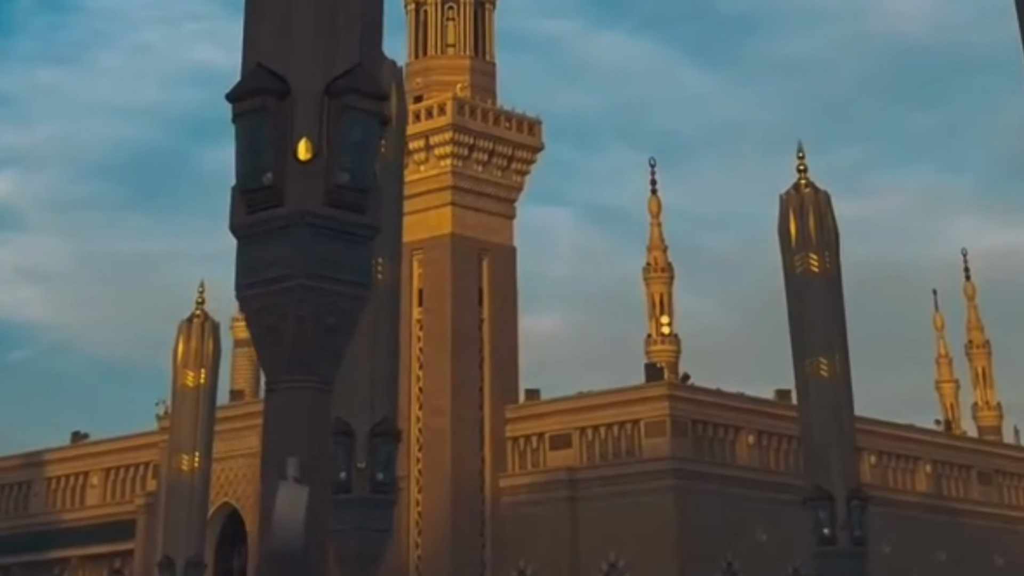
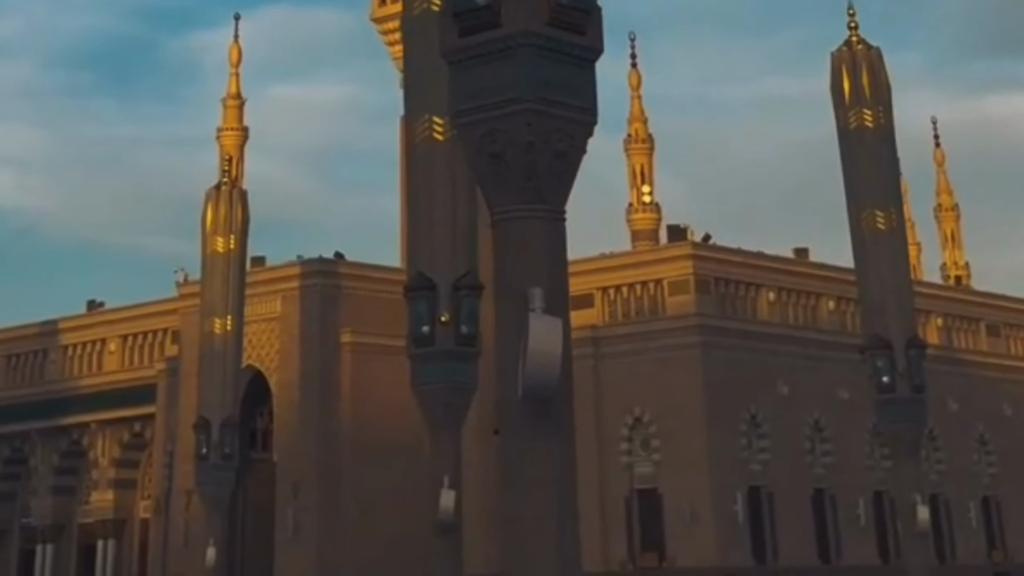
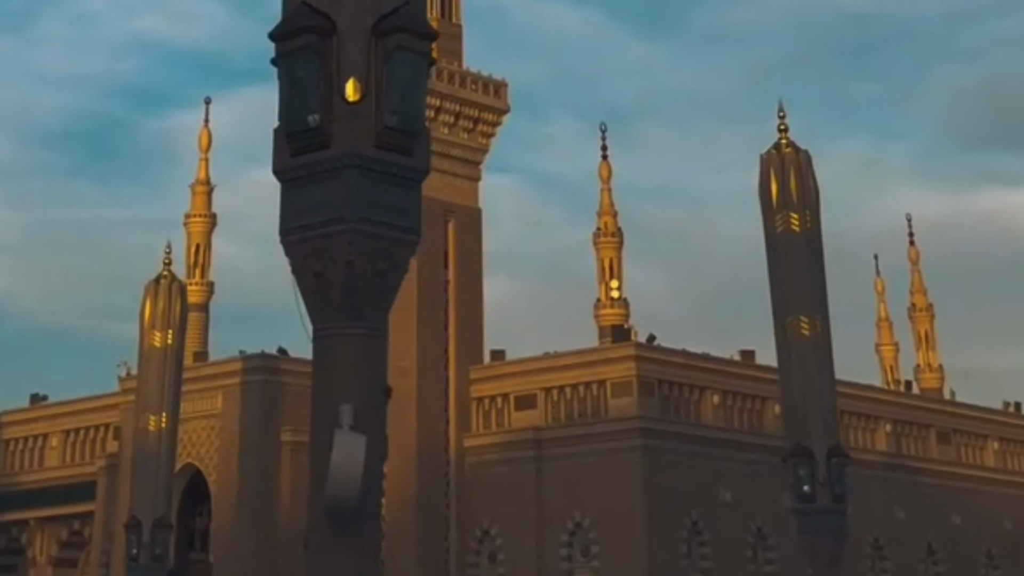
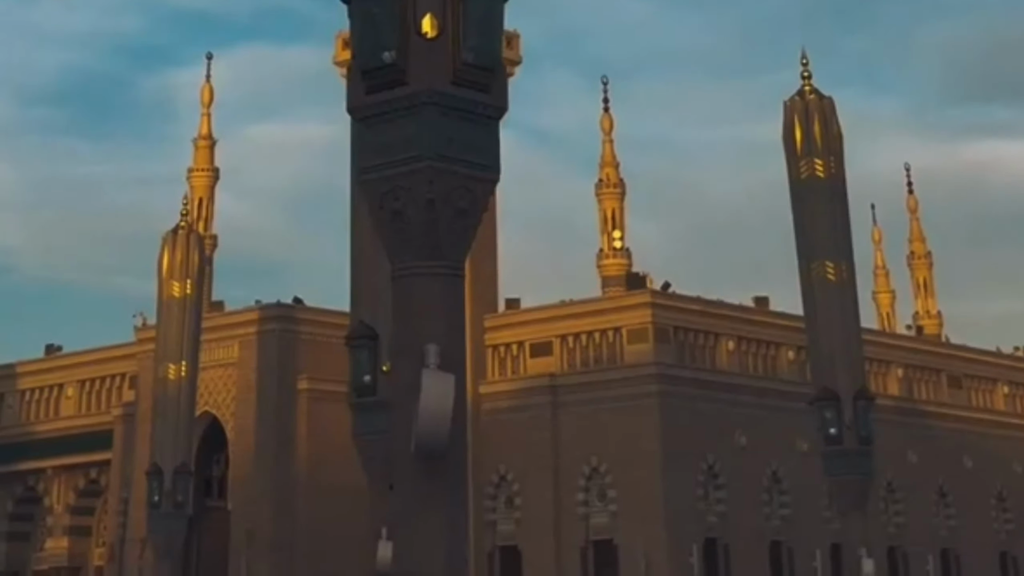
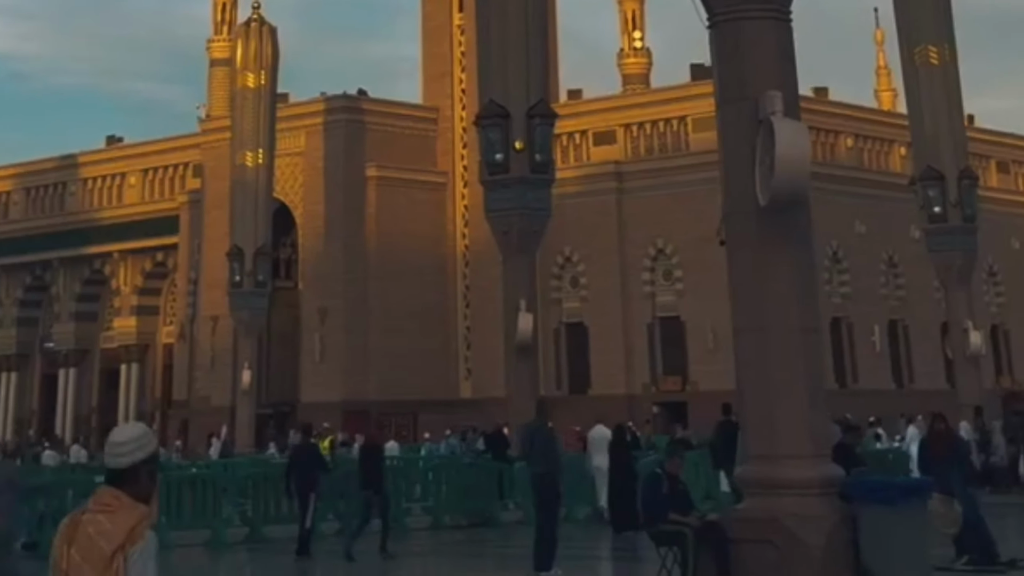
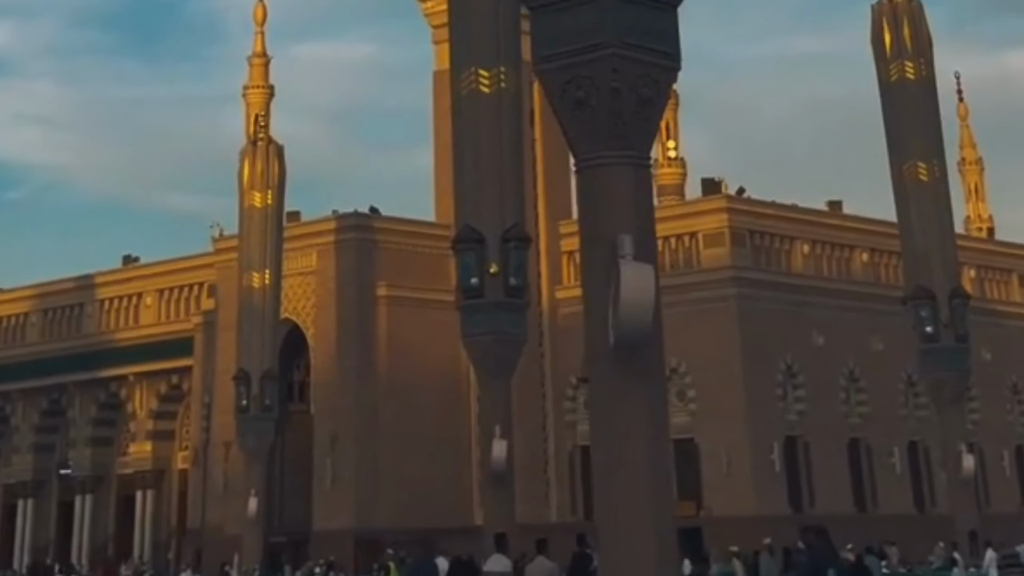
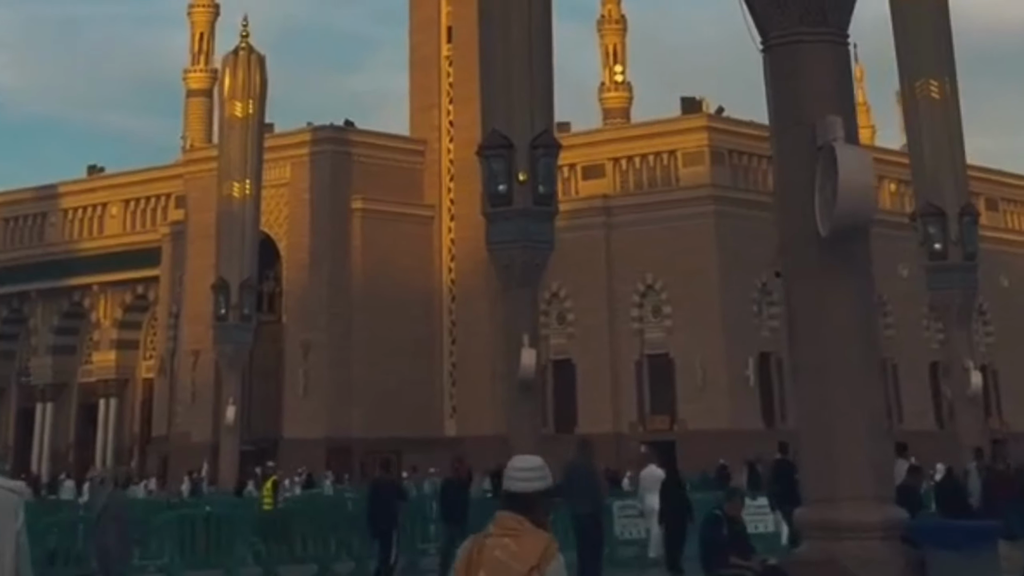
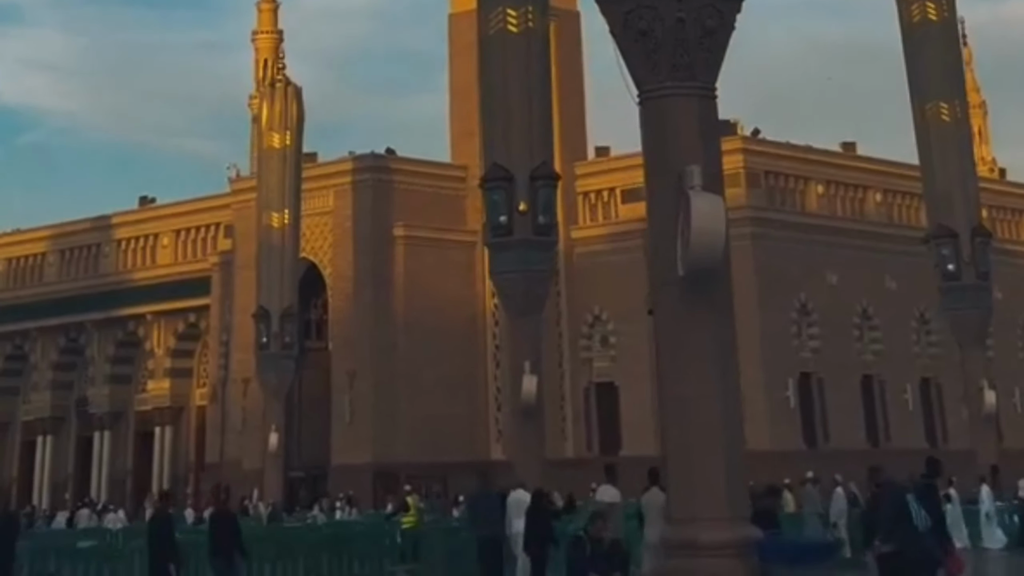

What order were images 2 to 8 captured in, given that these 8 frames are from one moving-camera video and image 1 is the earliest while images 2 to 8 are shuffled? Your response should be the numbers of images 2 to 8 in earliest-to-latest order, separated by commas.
3, 4, 2, 6, 8, 5, 7
